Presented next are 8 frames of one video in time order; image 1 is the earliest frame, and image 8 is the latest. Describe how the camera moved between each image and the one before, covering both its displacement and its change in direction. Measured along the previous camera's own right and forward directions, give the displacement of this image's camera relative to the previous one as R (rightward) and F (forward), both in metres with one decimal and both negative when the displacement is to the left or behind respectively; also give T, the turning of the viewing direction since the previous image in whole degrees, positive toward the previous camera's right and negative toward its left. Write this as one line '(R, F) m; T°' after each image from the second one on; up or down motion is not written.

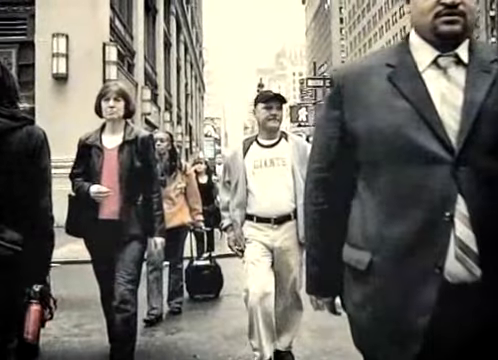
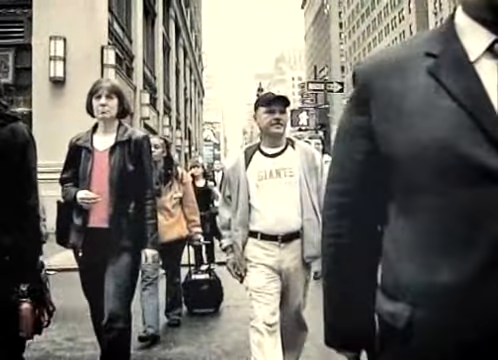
(0.0, +0.6) m; 0°
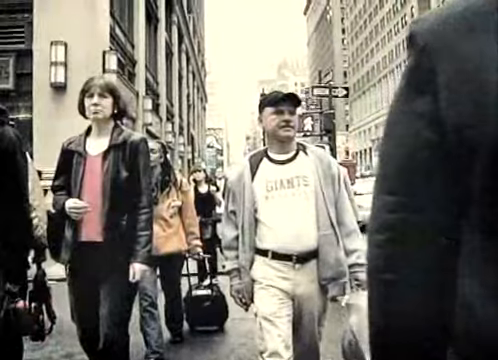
(0.0, +0.6) m; 0°
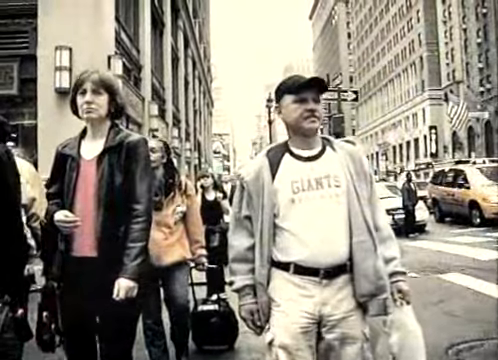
(-0.1, +0.6) m; 0°
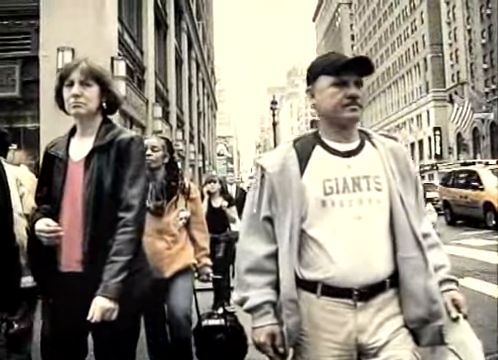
(-0.1, +0.6) m; 0°
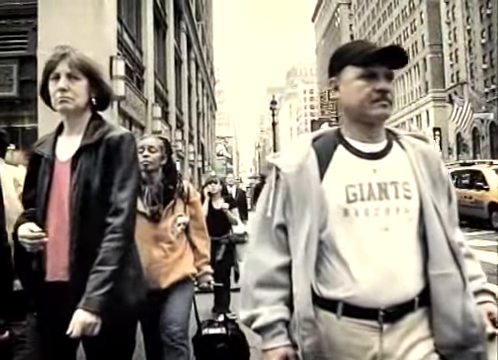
(0.0, +0.4) m; 0°
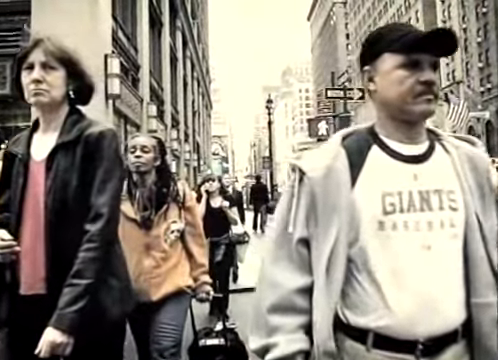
(0.0, +0.5) m; 0°
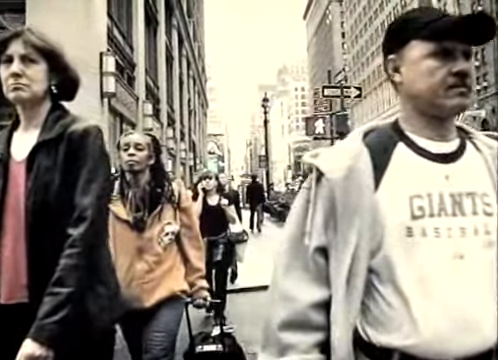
(0.0, +0.3) m; 0°
